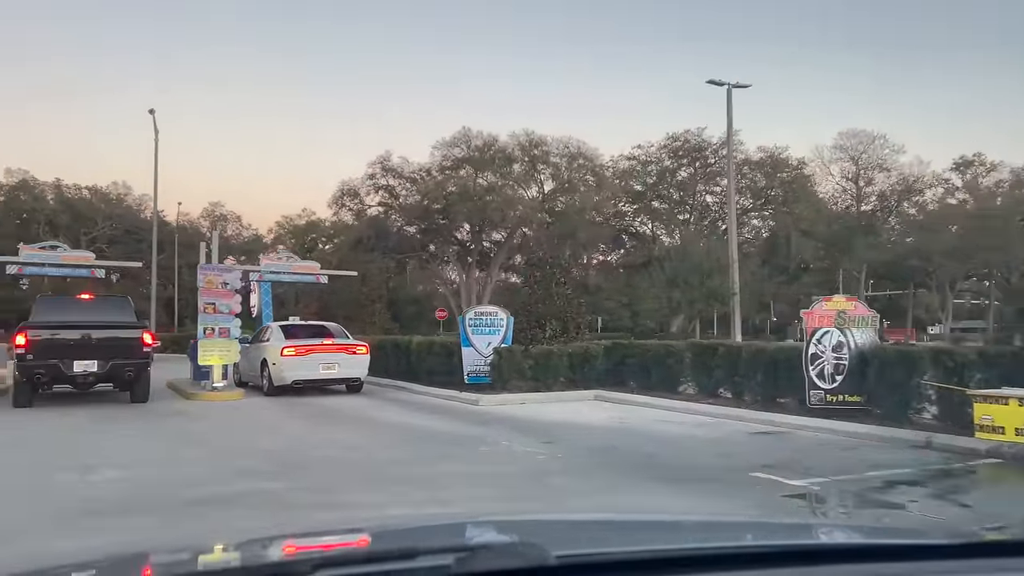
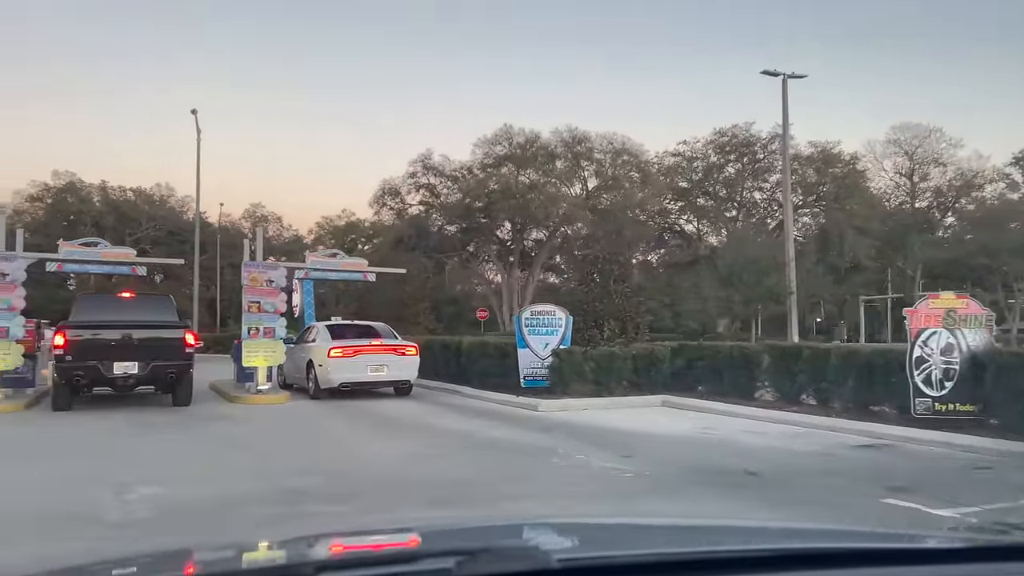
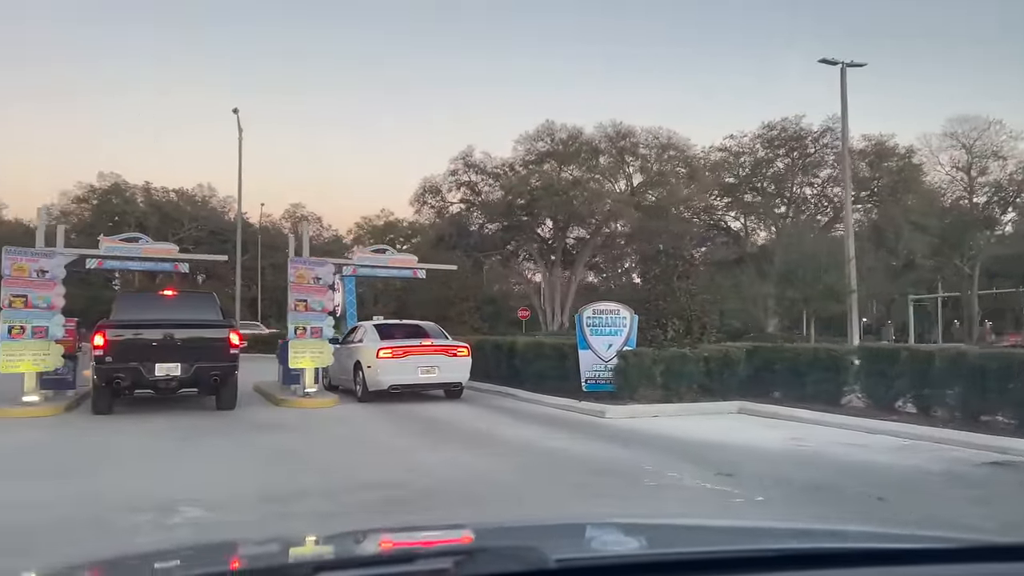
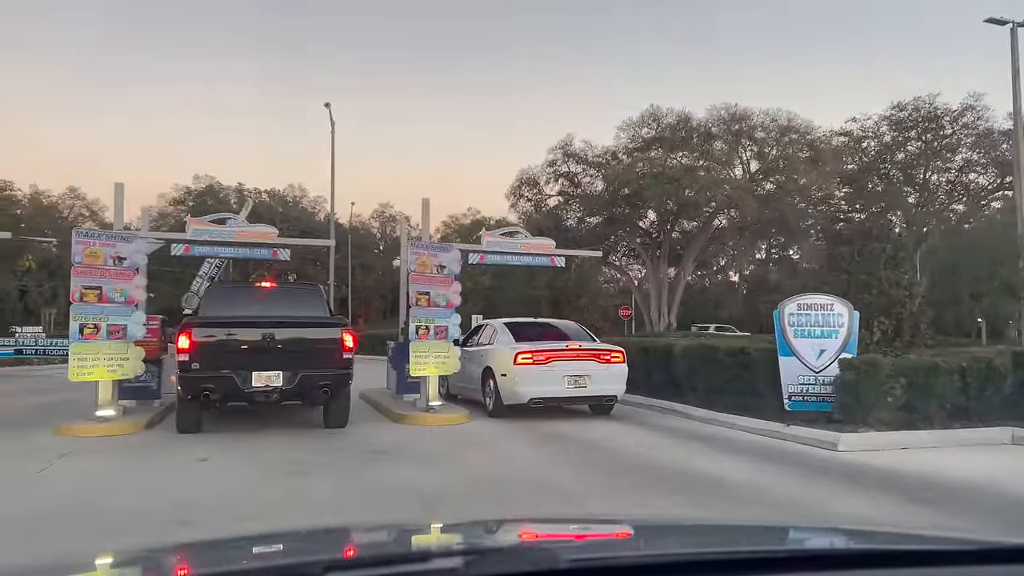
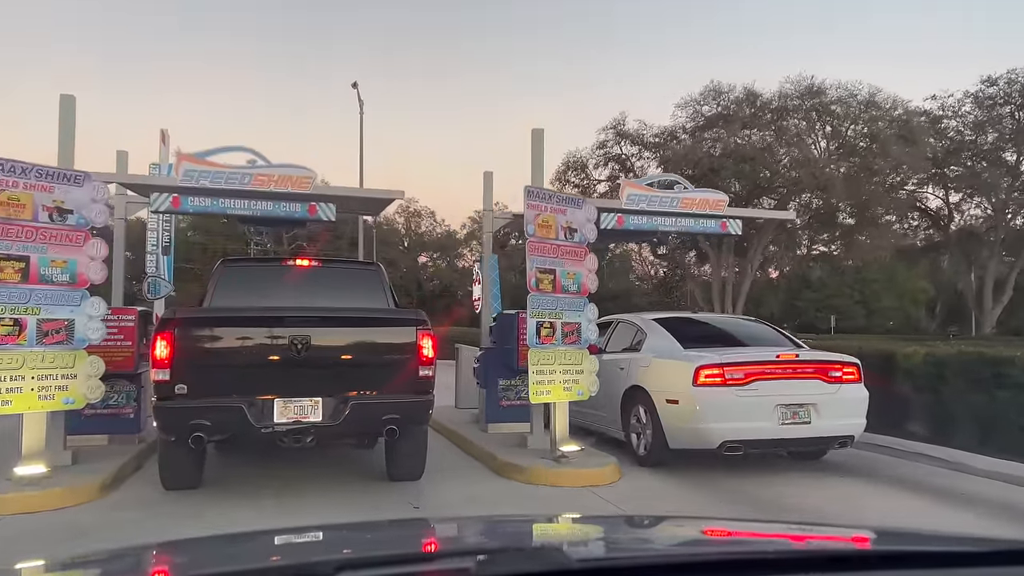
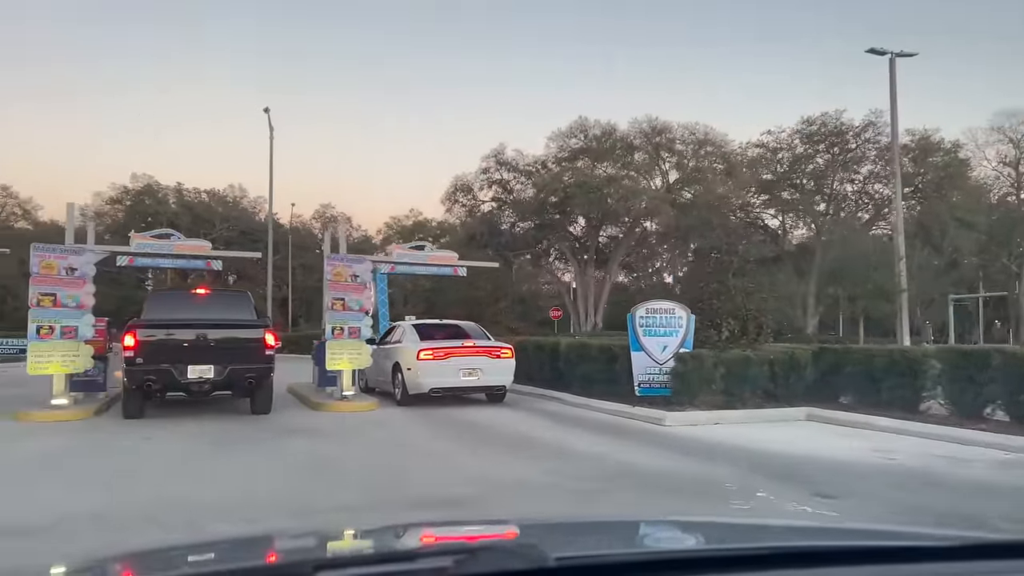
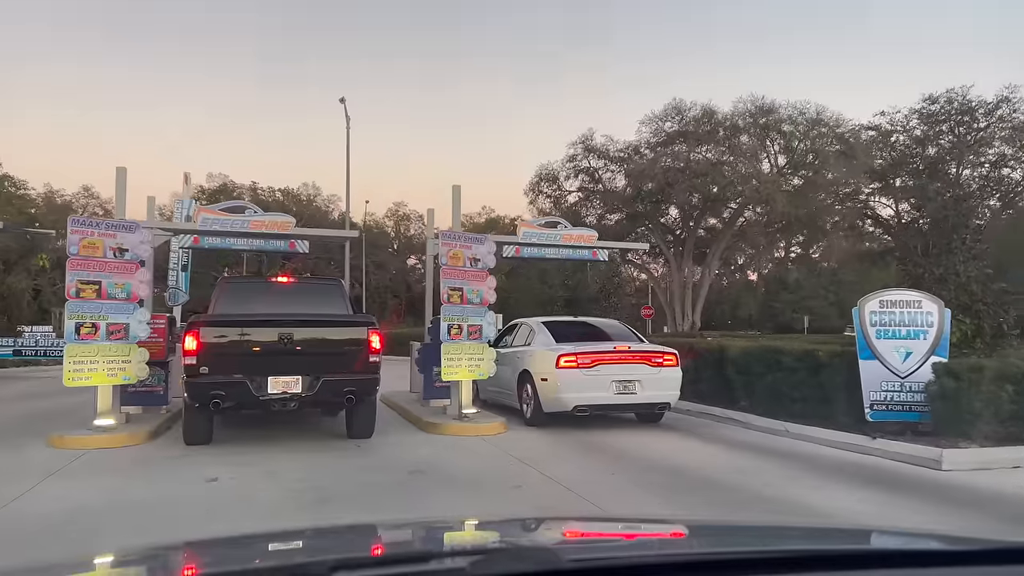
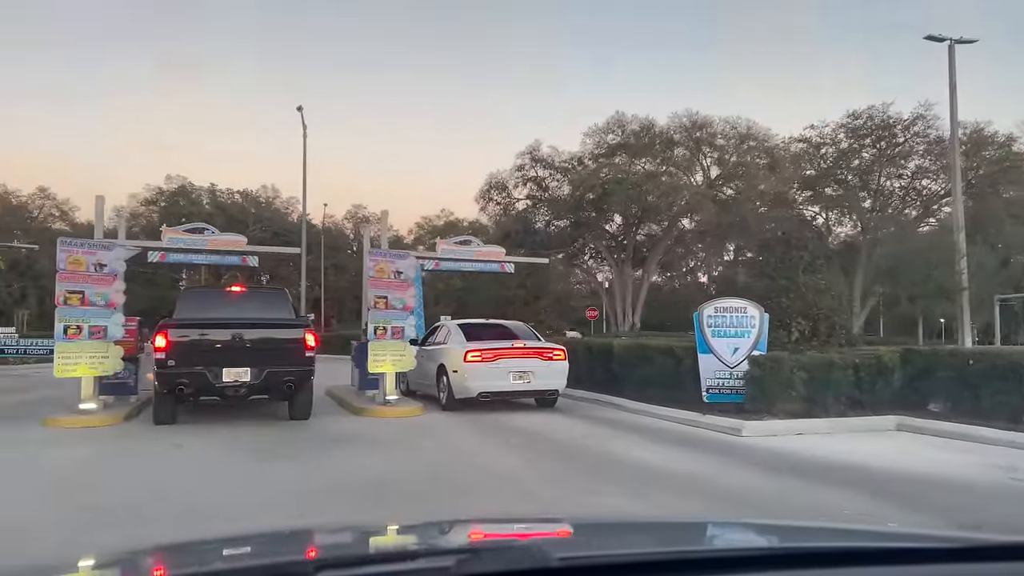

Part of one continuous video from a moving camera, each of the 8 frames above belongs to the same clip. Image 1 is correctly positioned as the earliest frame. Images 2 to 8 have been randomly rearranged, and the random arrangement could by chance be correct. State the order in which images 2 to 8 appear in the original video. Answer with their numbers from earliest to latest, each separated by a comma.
2, 3, 6, 8, 4, 7, 5
